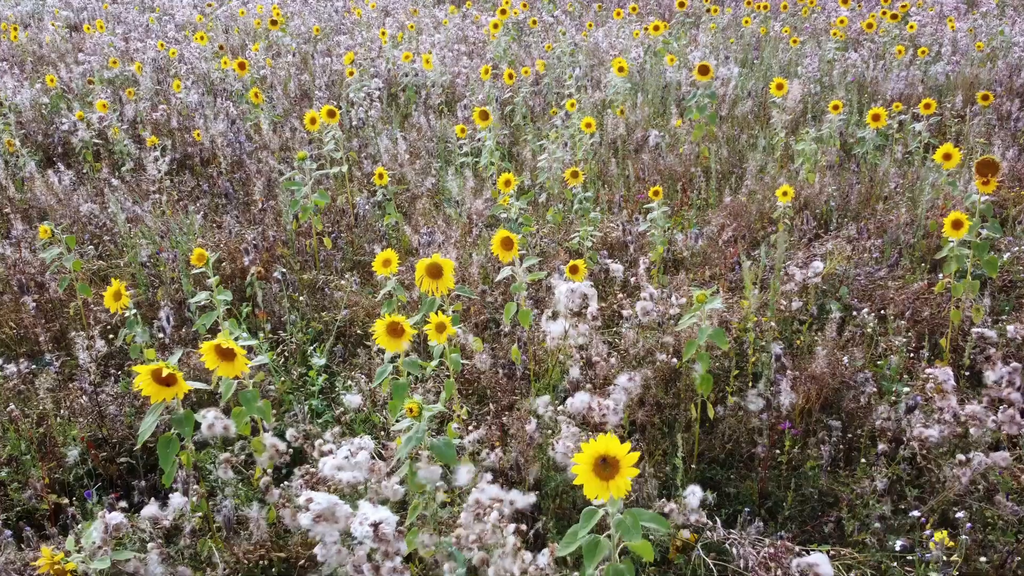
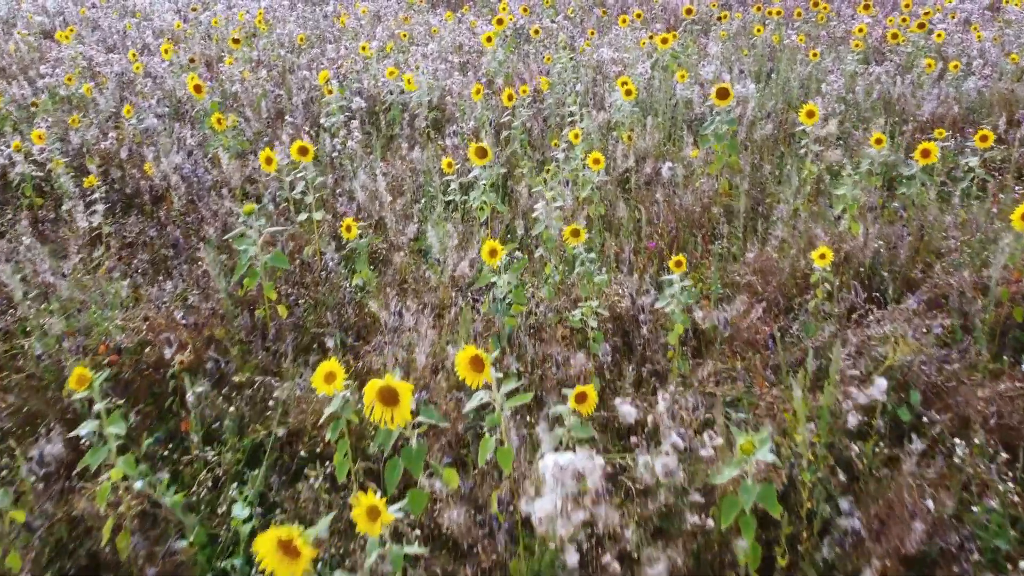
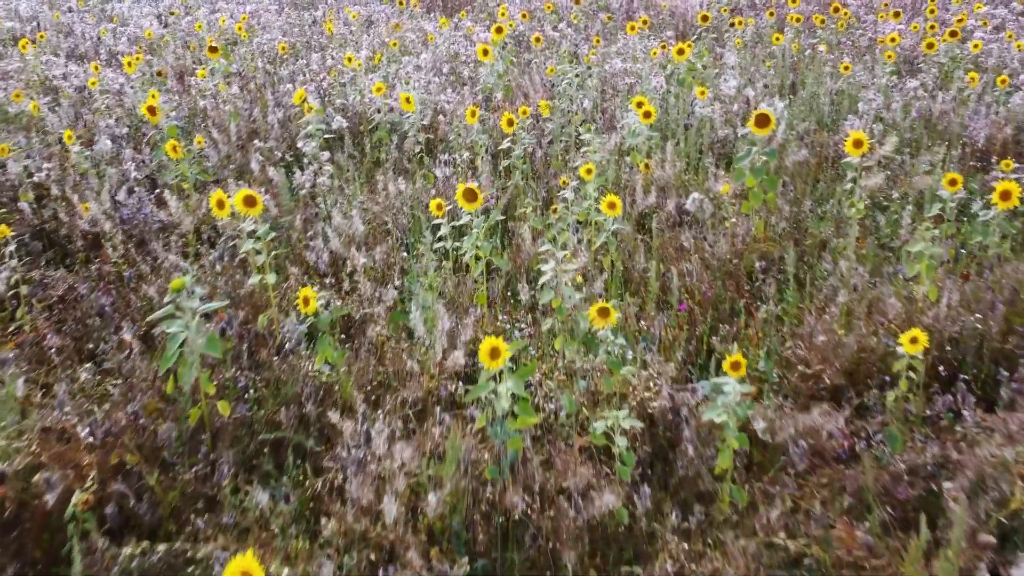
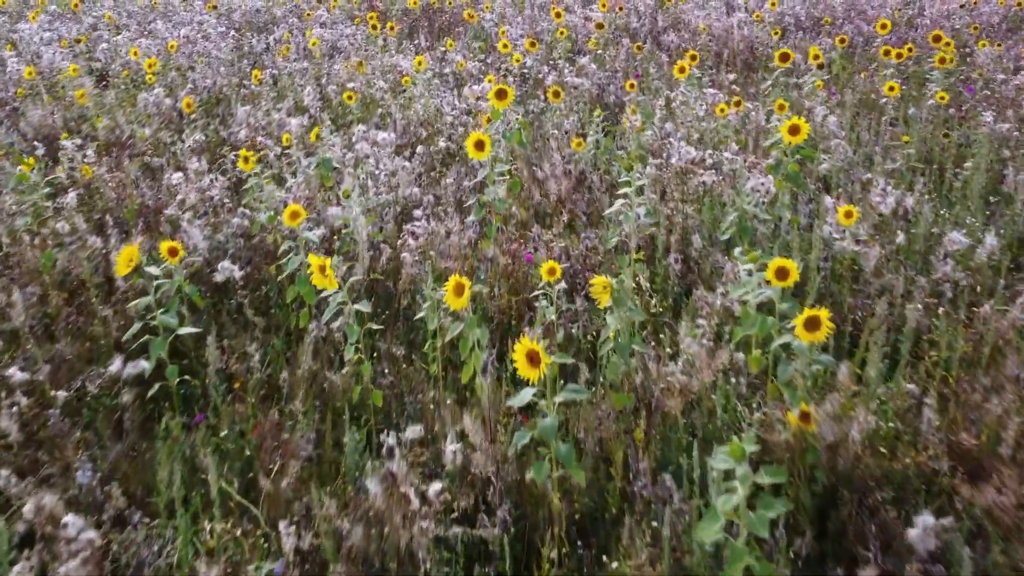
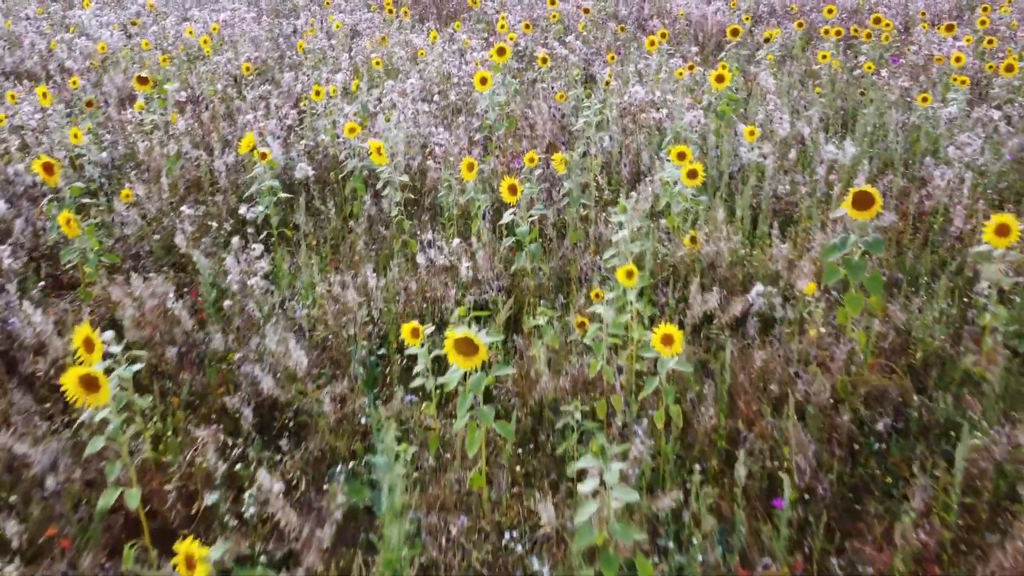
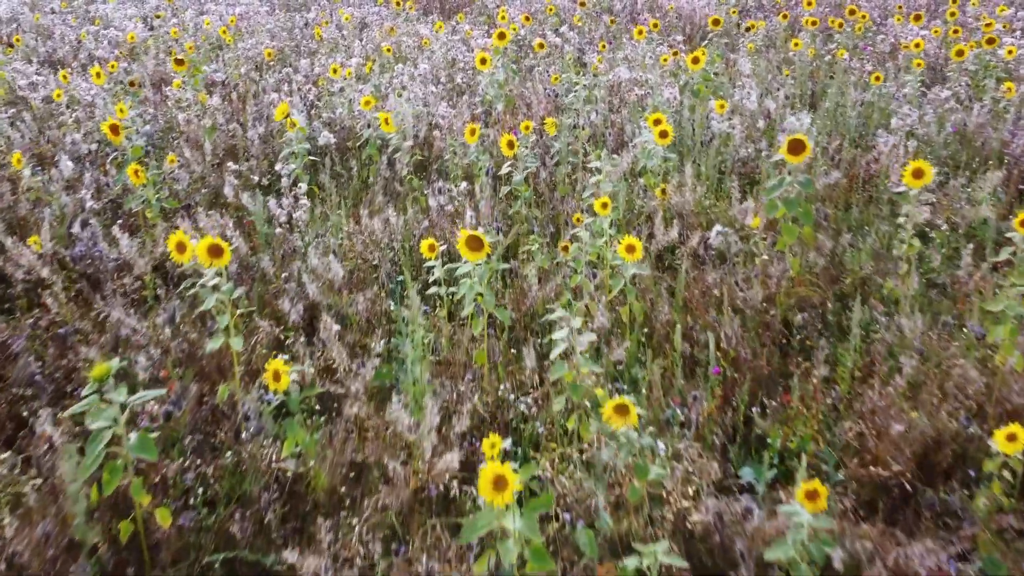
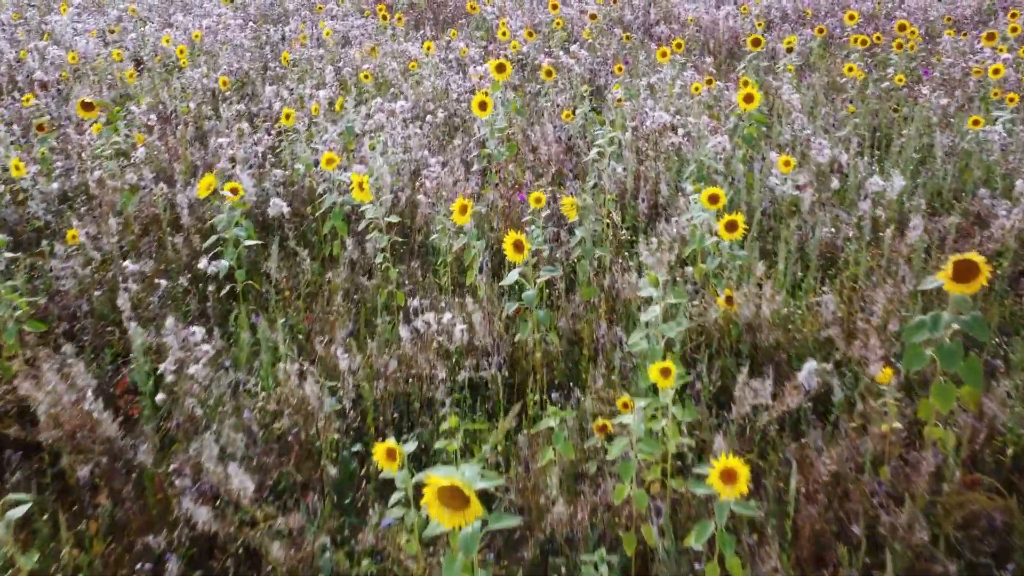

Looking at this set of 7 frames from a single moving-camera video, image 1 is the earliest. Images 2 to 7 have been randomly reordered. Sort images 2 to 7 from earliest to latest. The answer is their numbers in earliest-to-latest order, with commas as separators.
2, 3, 6, 5, 7, 4
